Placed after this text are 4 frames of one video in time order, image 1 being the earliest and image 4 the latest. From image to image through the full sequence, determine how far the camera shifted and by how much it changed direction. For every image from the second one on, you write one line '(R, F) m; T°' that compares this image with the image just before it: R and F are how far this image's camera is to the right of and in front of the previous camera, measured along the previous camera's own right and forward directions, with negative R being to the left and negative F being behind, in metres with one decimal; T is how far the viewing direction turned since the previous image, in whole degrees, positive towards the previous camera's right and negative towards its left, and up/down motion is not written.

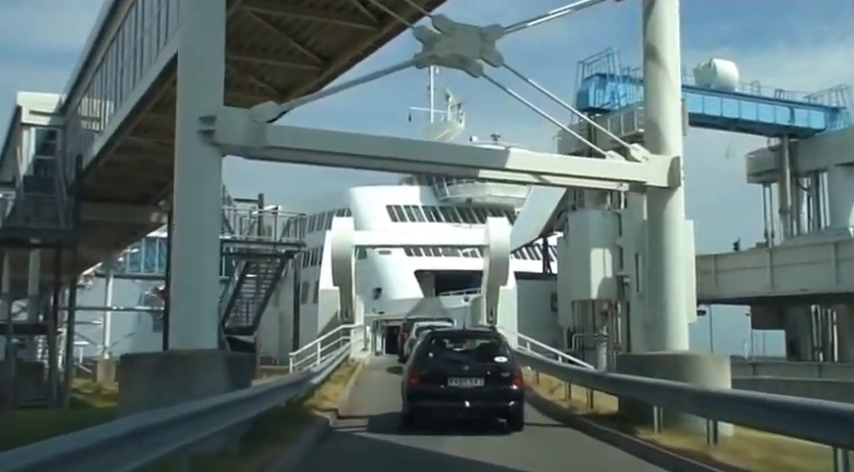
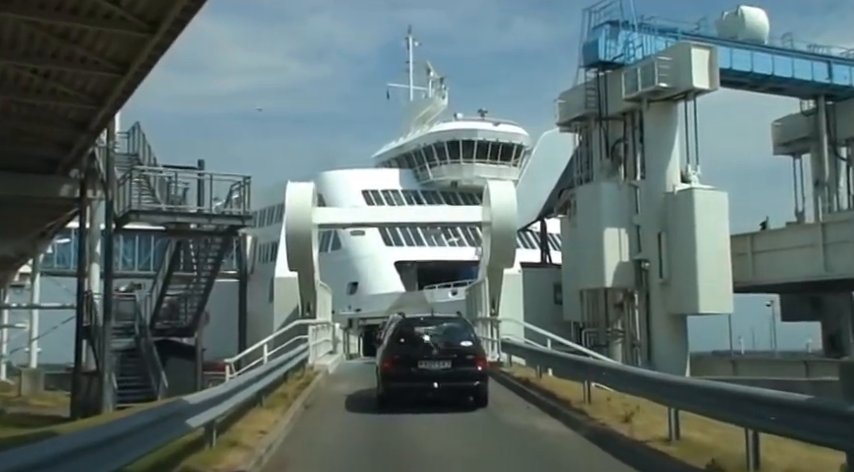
(-0.1, +6.5) m; +1°
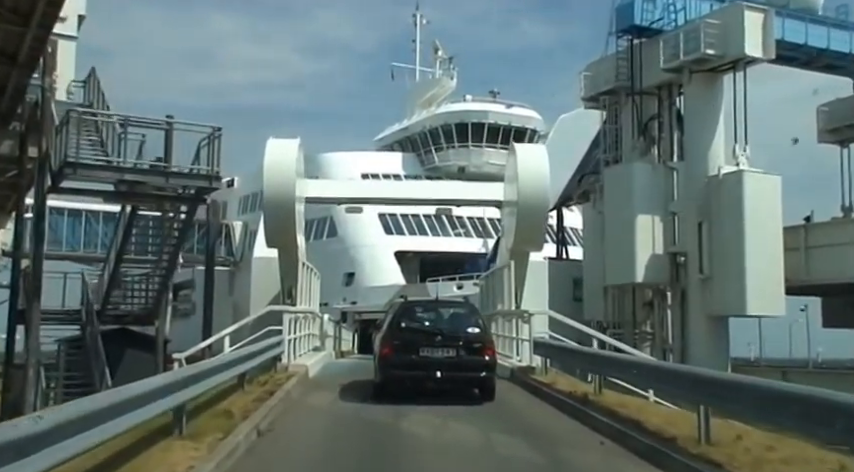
(-0.2, +4.2) m; 0°
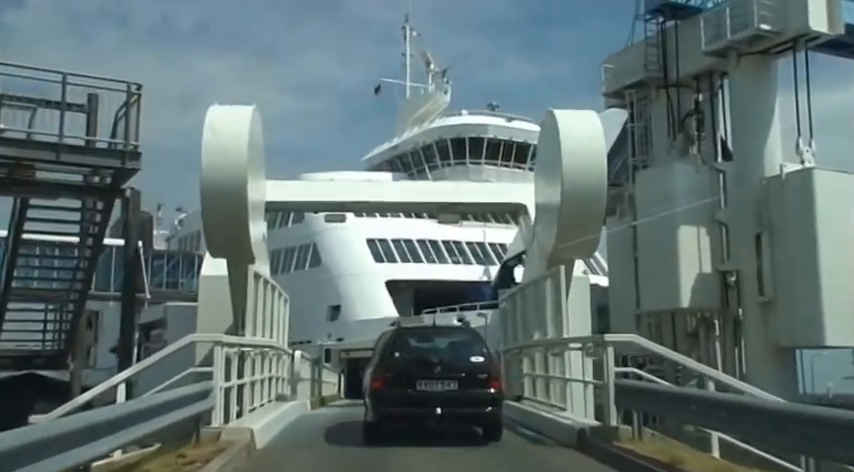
(-0.3, +5.2) m; +1°
